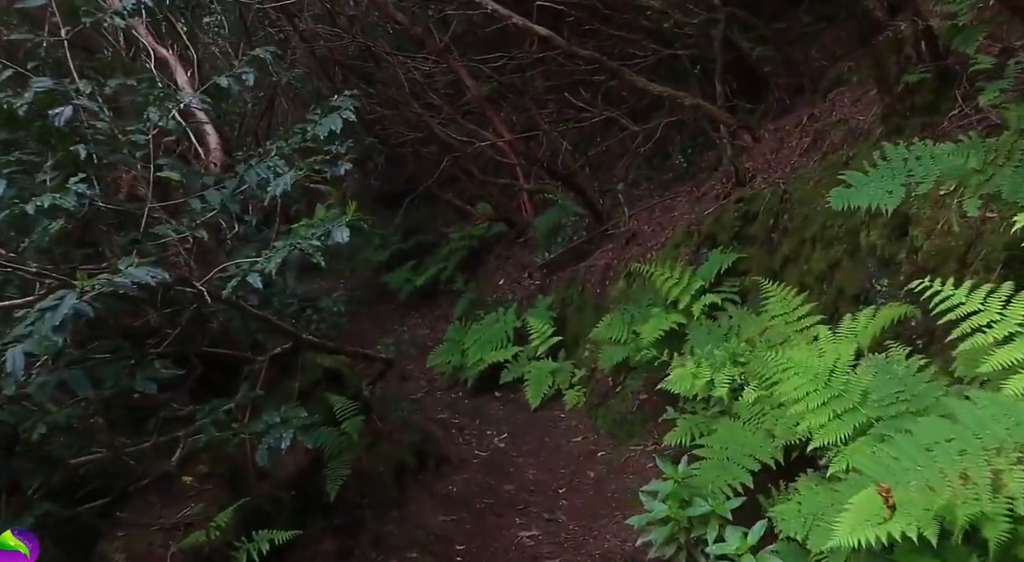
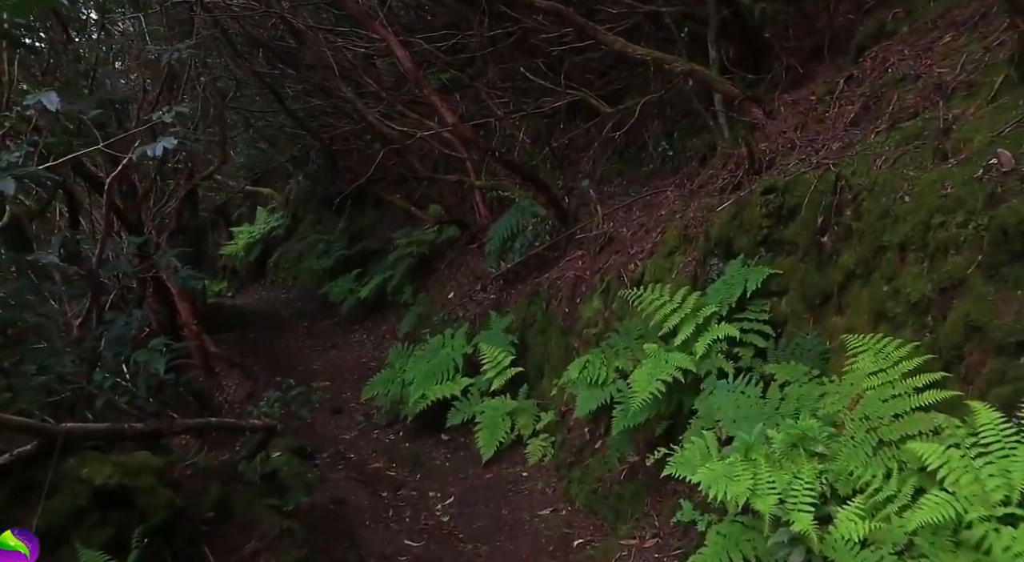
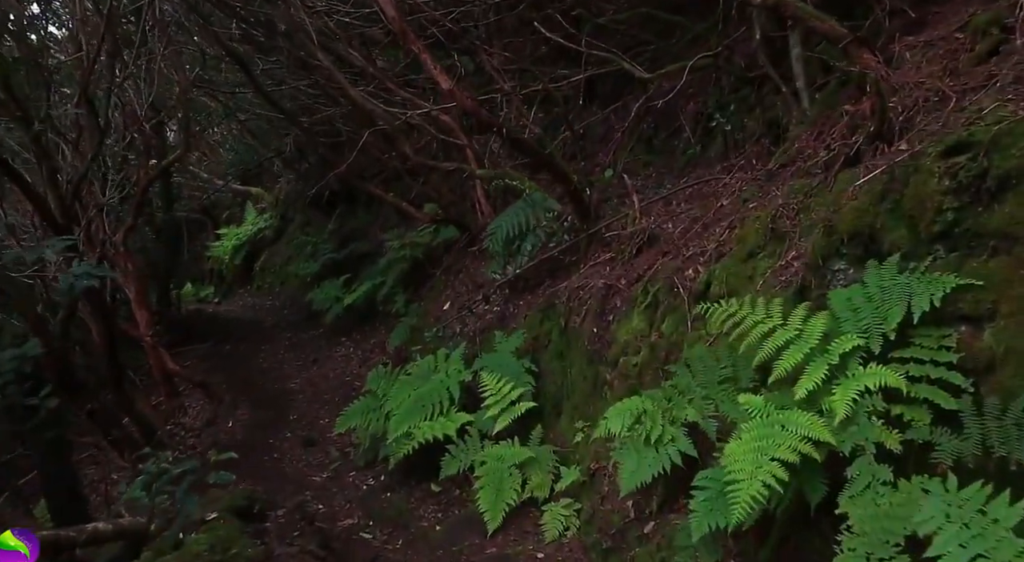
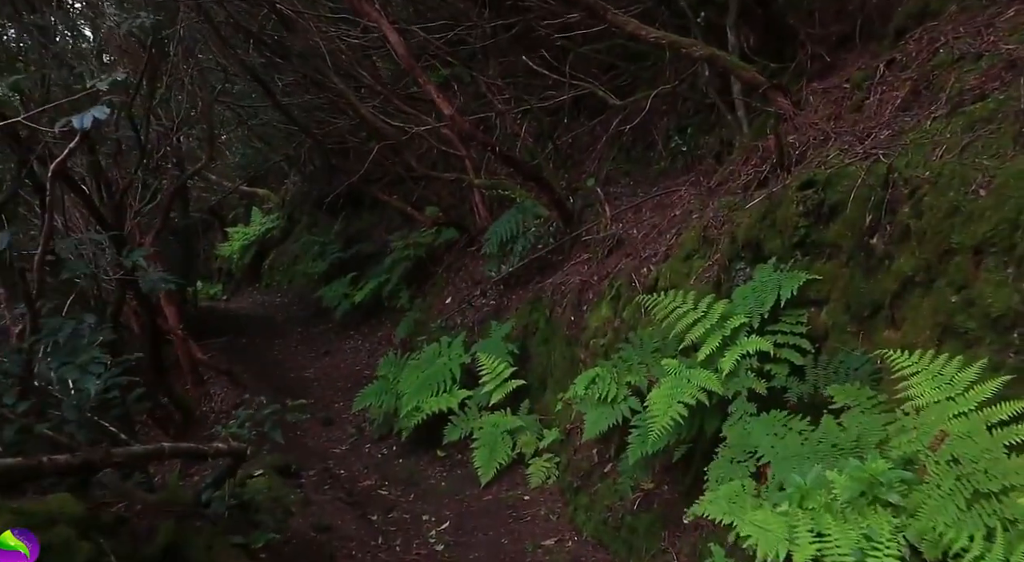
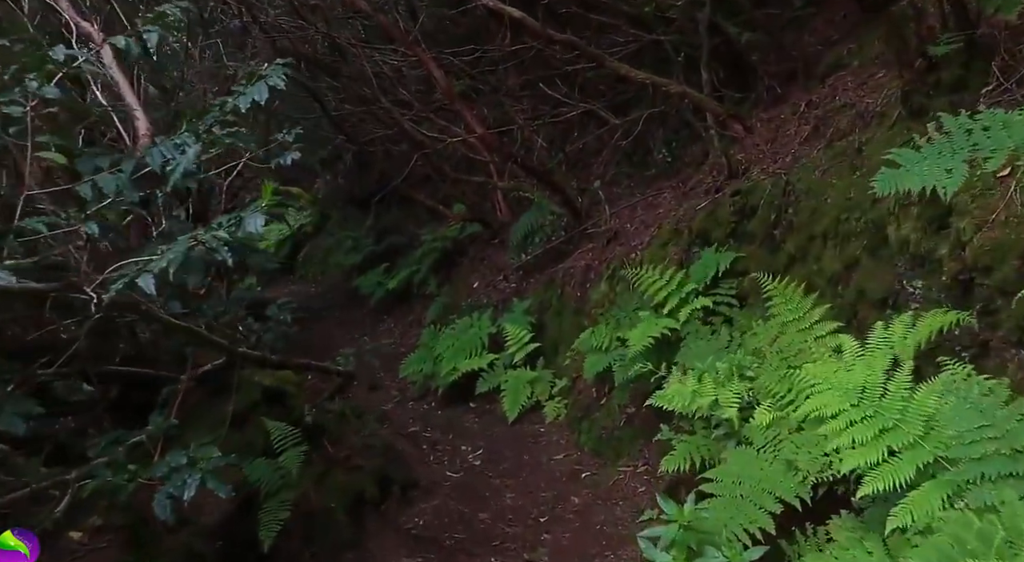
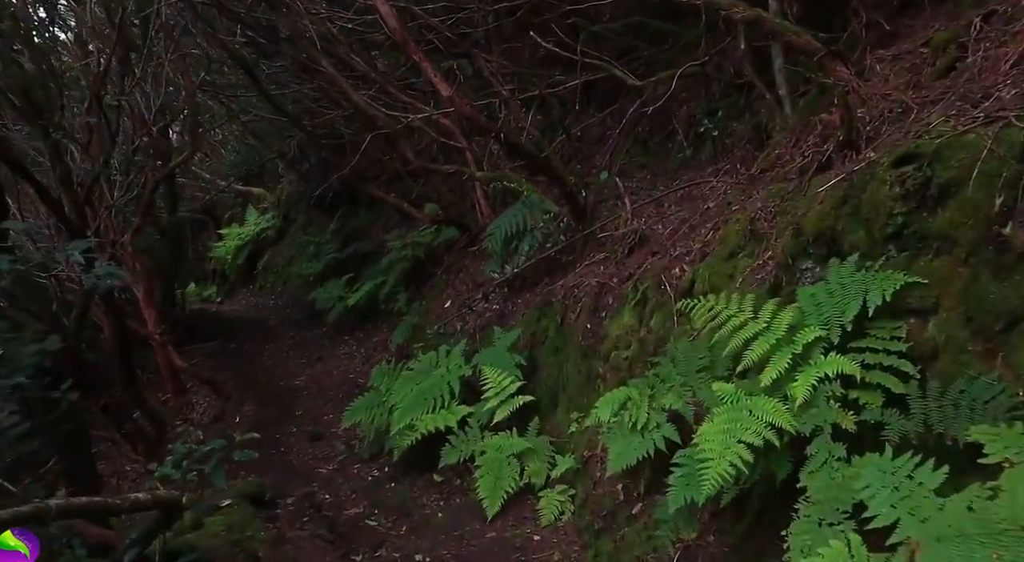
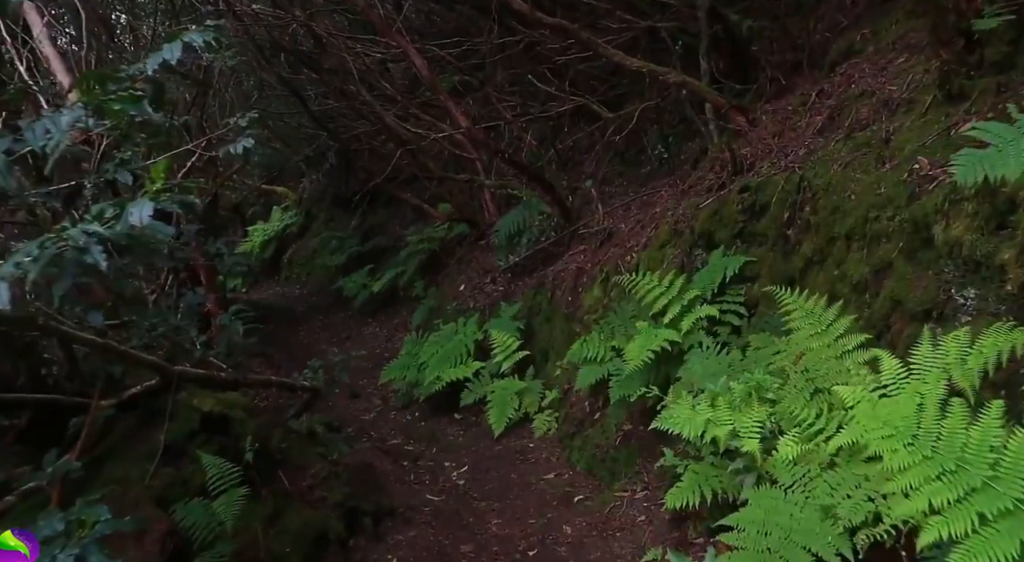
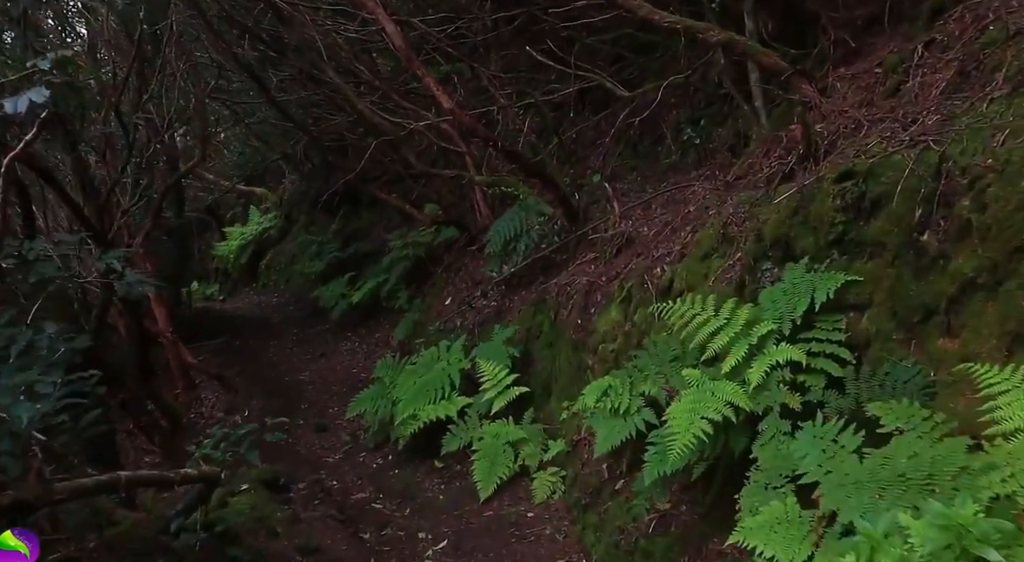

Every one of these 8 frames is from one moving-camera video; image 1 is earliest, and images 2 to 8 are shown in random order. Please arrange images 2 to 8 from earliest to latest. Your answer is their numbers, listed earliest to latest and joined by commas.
5, 7, 2, 4, 8, 6, 3
